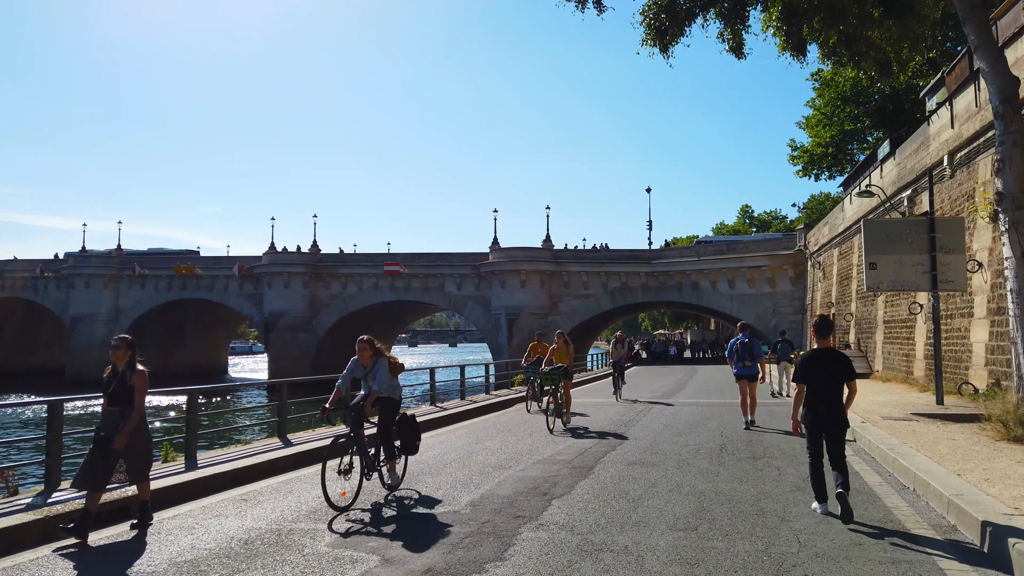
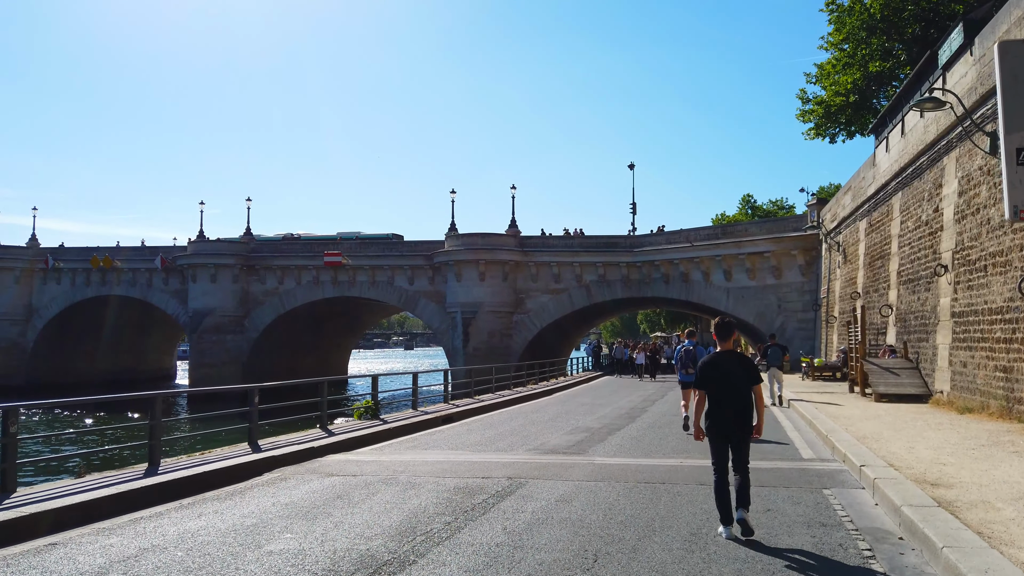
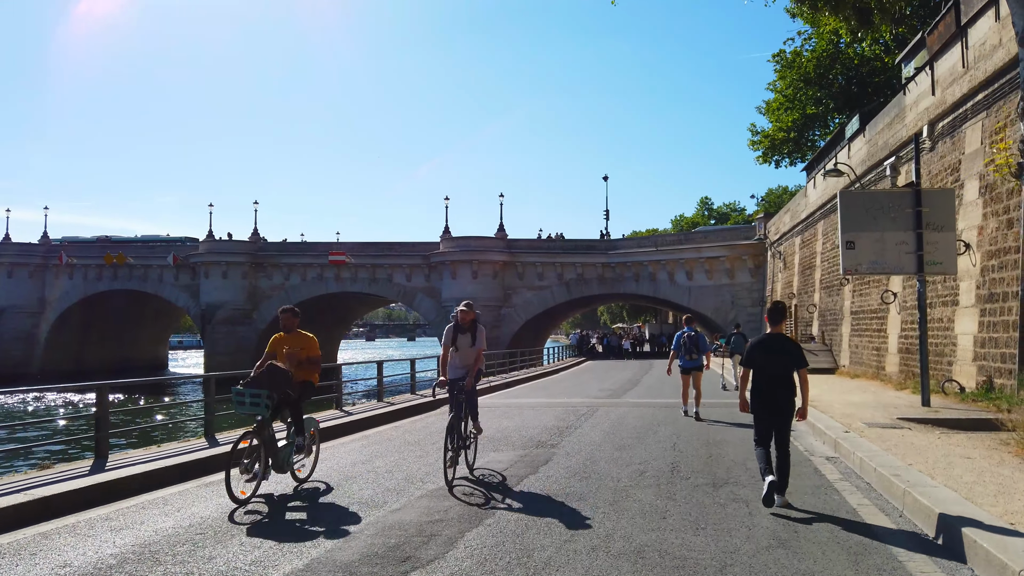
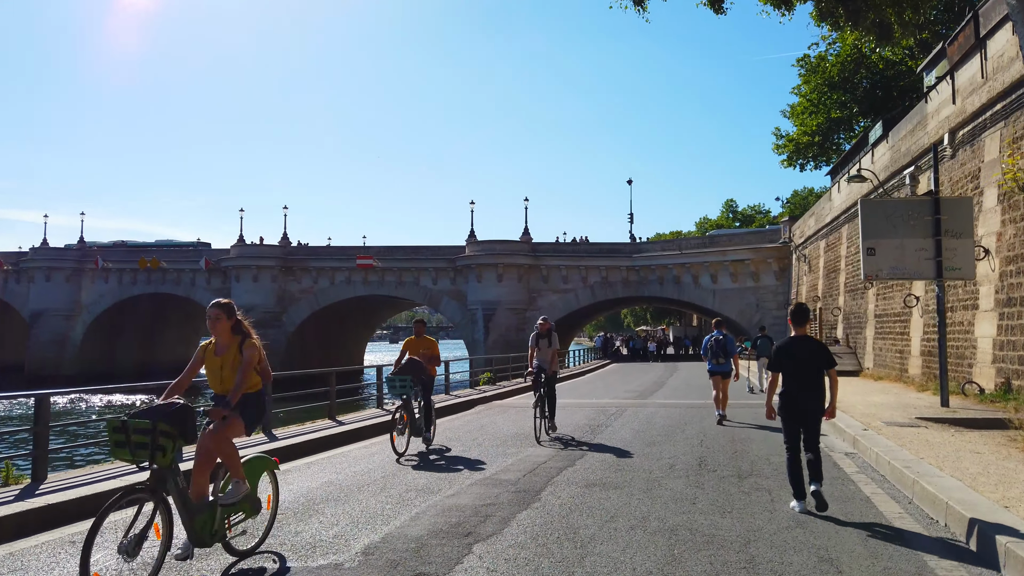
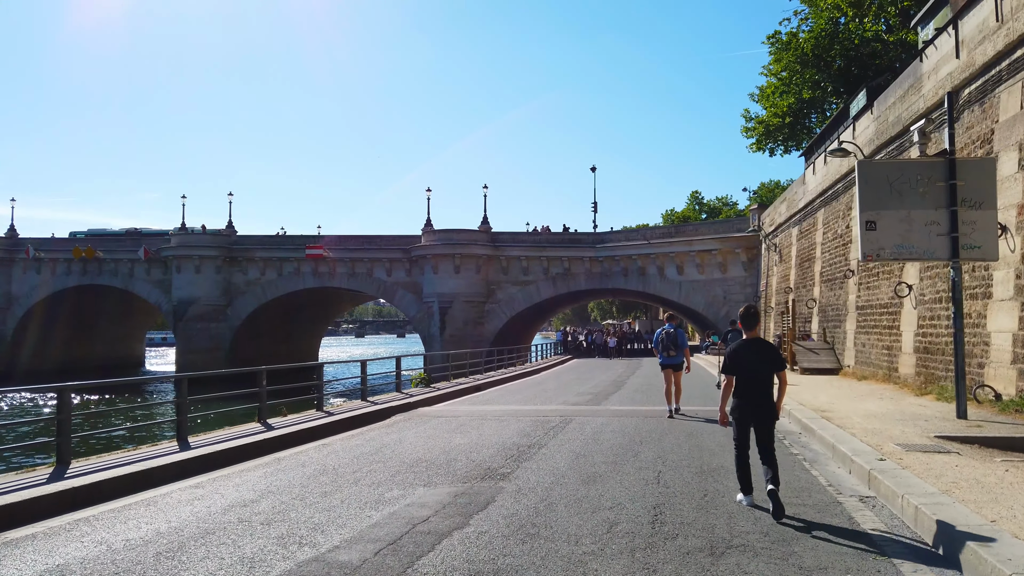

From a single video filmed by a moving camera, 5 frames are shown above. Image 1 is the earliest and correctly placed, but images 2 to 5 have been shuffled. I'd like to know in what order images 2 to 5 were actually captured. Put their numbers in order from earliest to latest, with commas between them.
4, 3, 5, 2
